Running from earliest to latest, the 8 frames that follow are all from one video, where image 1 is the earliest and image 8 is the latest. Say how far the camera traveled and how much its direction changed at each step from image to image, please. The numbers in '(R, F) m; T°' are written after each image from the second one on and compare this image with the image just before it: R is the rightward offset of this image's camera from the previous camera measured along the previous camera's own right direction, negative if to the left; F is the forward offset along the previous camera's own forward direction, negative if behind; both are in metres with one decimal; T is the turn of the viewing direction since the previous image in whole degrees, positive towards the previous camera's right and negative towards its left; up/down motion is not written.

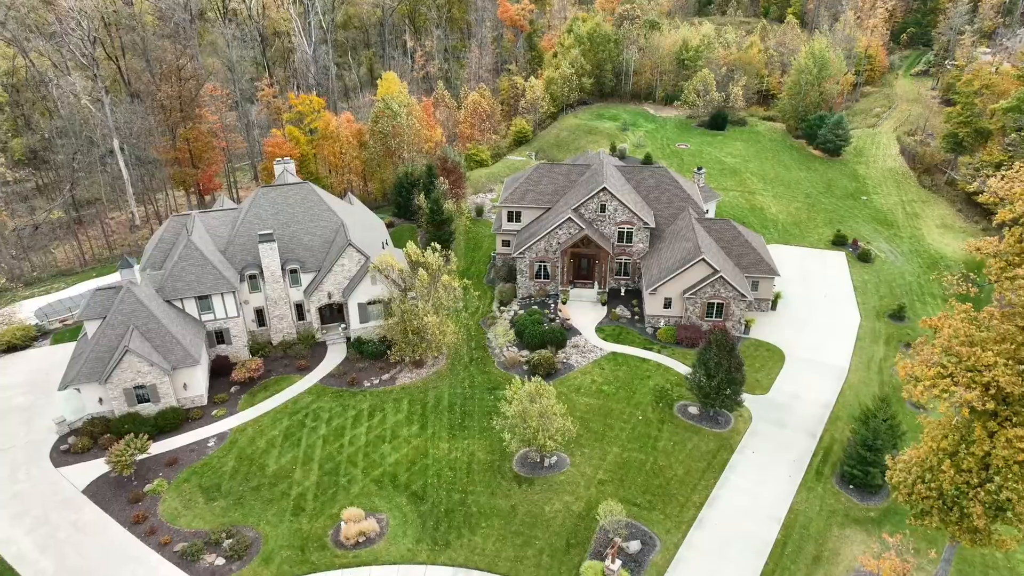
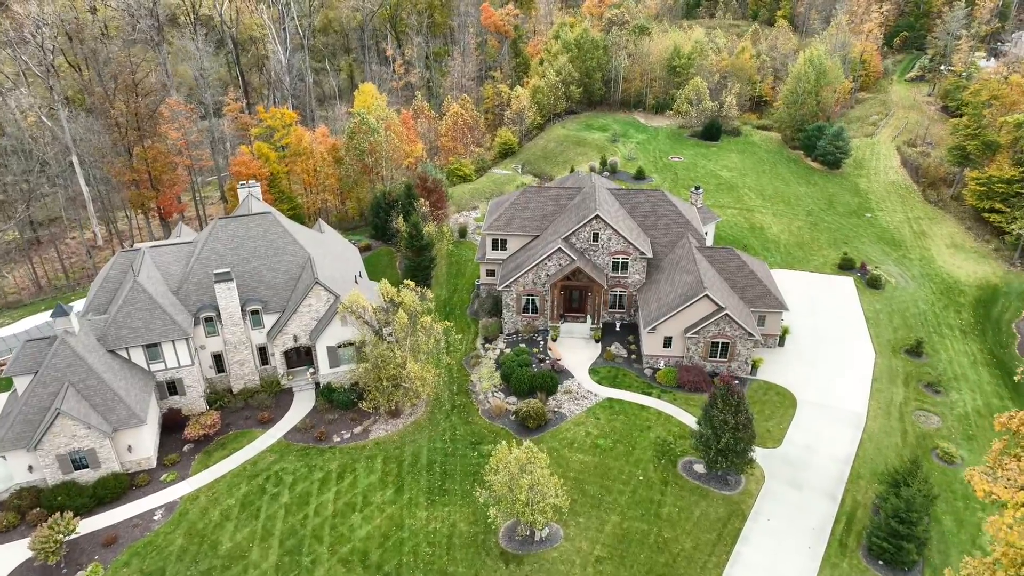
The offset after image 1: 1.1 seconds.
(+0.1, +3.6) m; +1°
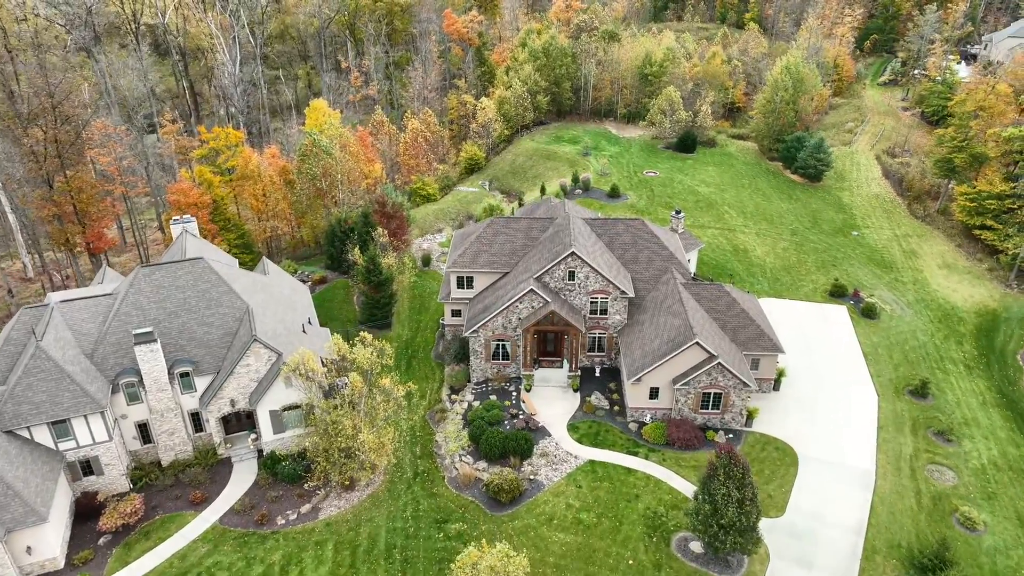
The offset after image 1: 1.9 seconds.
(+0.2, +4.1) m; +2°
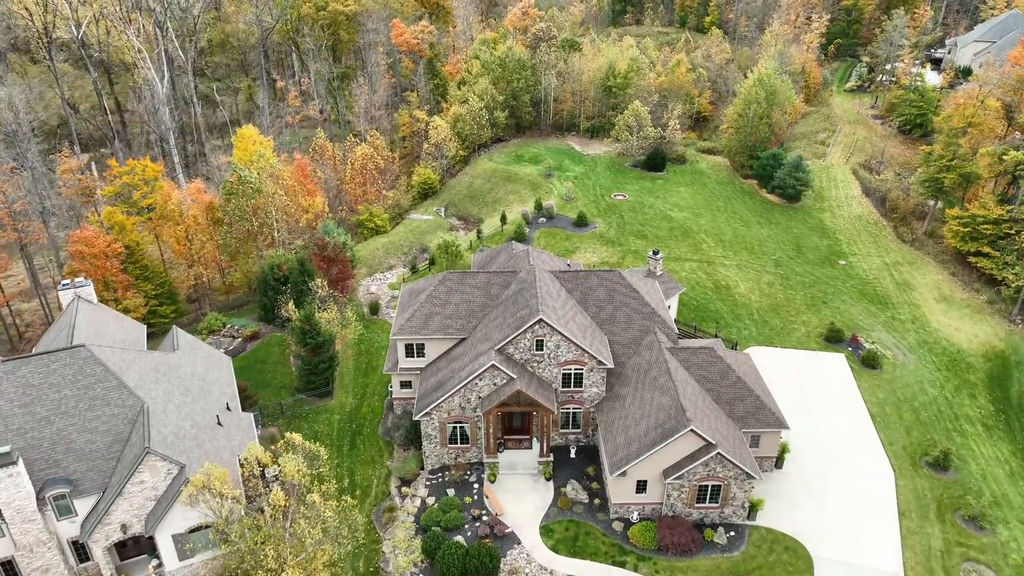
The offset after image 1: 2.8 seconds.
(+0.3, +5.6) m; +3°
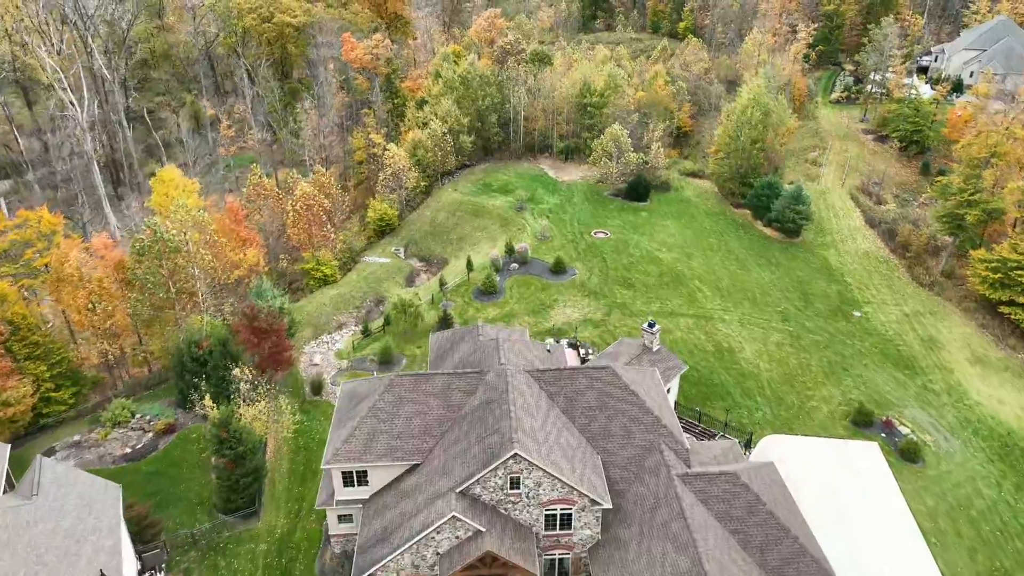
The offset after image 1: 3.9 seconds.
(+0.3, +7.2) m; +2°
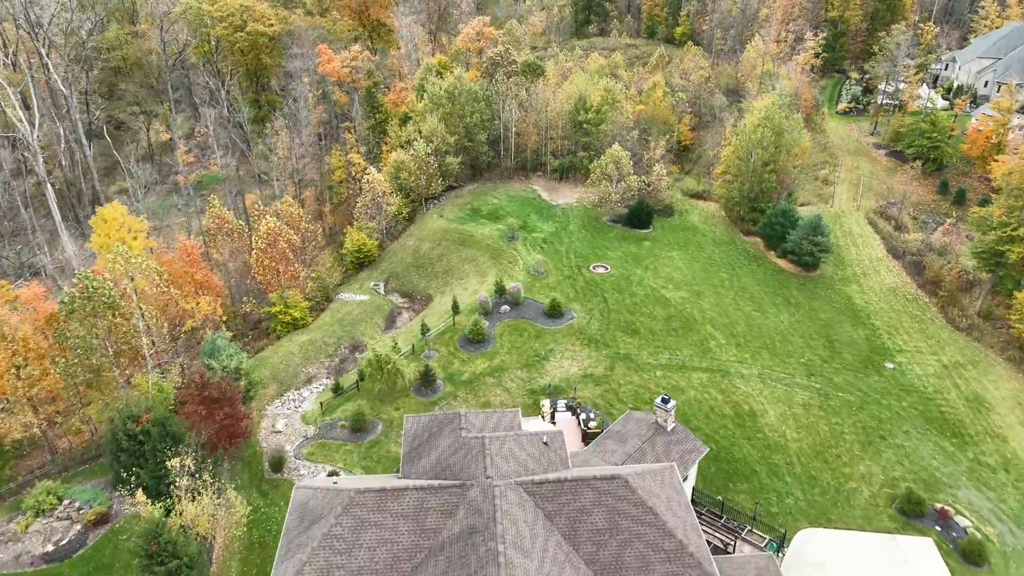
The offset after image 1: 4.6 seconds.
(+0.1, +5.2) m; +1°
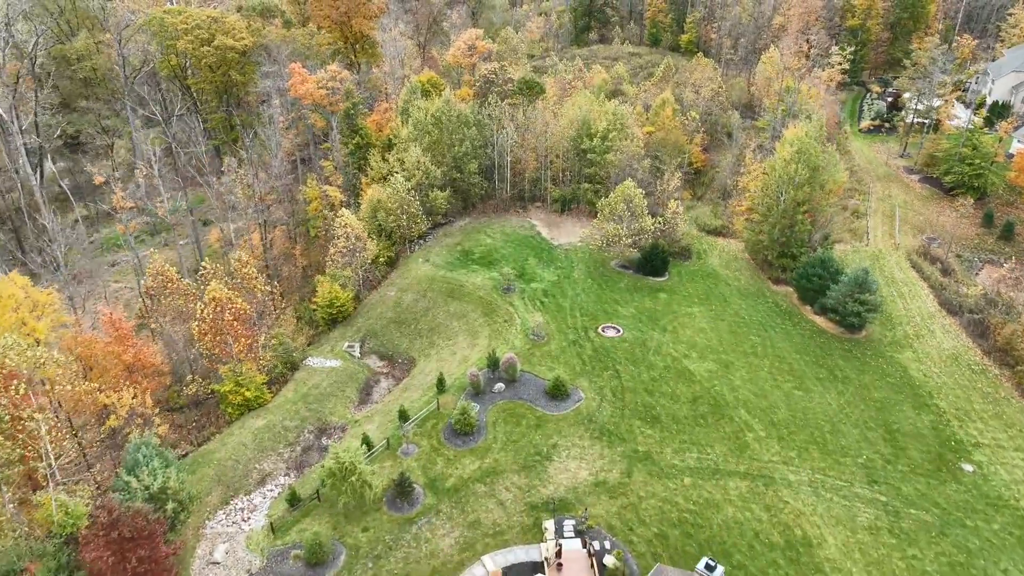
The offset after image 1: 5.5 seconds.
(+0.1, +7.3) m; 0°
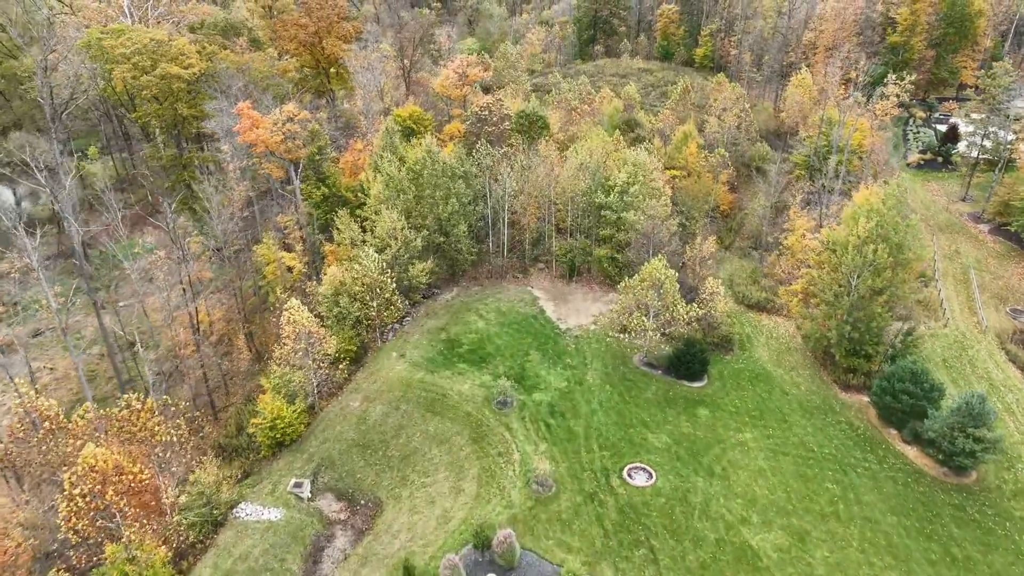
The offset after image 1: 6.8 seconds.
(+0.2, +10.7) m; 0°
